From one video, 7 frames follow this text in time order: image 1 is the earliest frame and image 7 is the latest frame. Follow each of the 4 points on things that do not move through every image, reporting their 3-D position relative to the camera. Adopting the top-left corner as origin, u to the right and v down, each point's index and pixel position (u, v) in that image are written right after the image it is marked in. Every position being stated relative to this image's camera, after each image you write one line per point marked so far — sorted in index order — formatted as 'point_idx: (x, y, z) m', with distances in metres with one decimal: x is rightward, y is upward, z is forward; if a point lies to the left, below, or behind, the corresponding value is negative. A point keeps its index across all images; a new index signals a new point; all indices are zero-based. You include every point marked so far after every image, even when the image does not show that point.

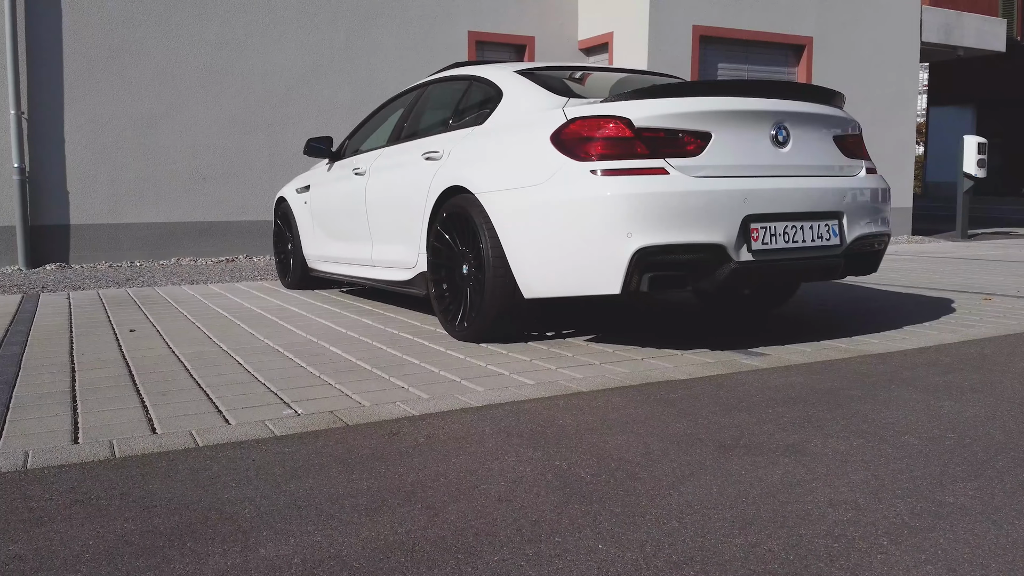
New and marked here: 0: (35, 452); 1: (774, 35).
0: (-1.5, -0.5, +2.6) m
1: (+3.7, +3.5, +11.9) m
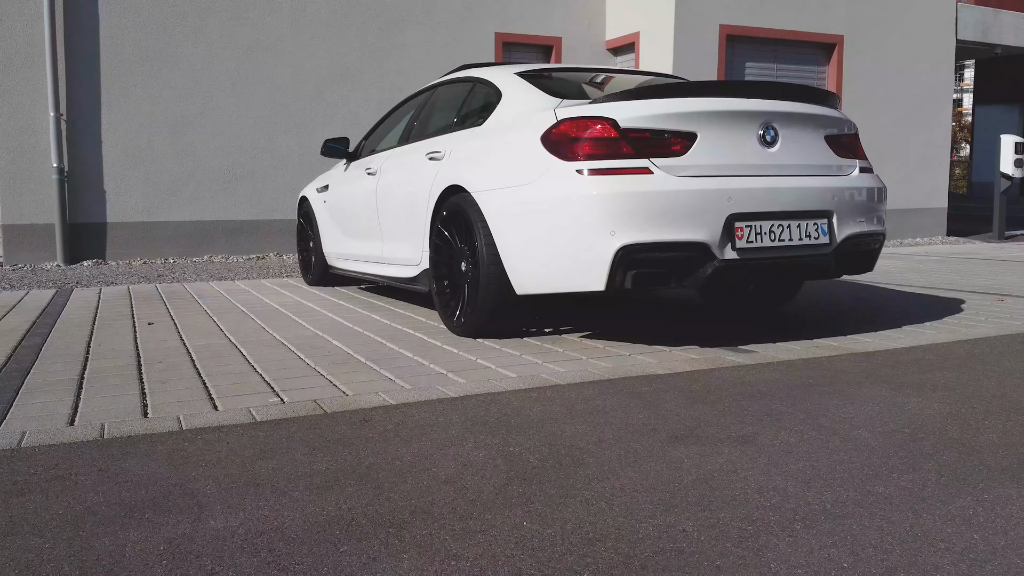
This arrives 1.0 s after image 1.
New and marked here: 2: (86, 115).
0: (-1.6, -0.5, +2.8) m
1: (+4.1, +3.5, +11.9) m
2: (-4.6, +1.9, +9.2) m
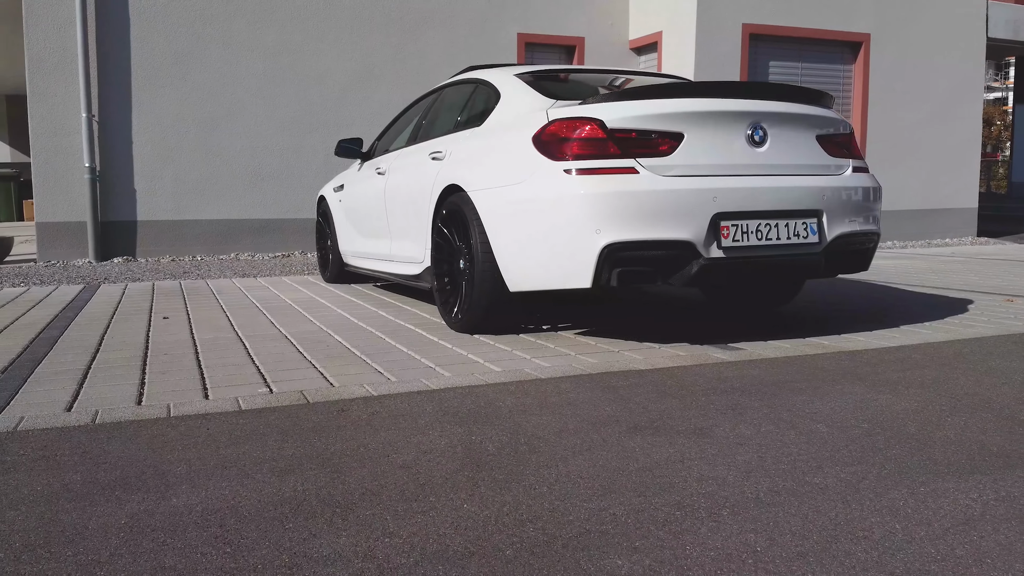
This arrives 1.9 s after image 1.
0: (-1.7, -0.5, +3.0) m
1: (+4.4, +3.5, +11.8) m
2: (-4.4, +1.9, +9.5) m
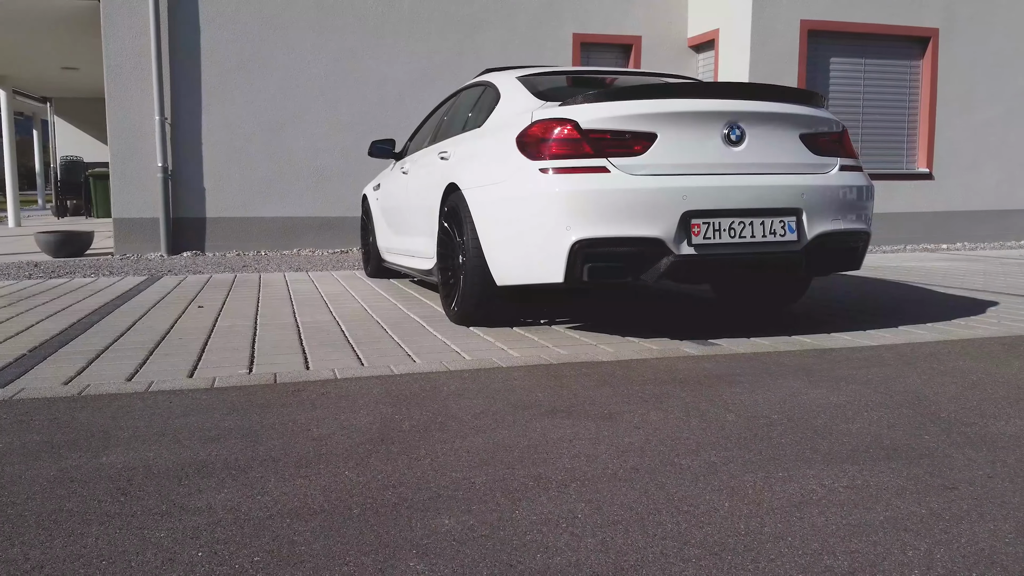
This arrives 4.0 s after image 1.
0: (-1.9, -0.4, +3.4) m
1: (+5.1, +3.5, +11.5) m
2: (-3.9, +2.0, +10.1) m
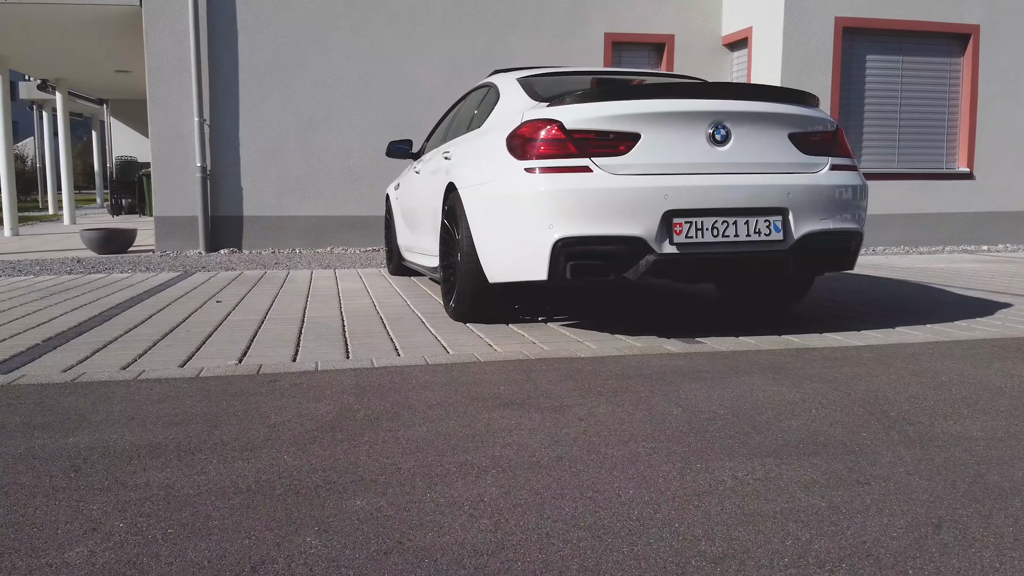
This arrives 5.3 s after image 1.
0: (-2.0, -0.4, +3.6) m
1: (+5.5, +3.5, +11.2) m
2: (-3.5, +2.1, +10.5) m
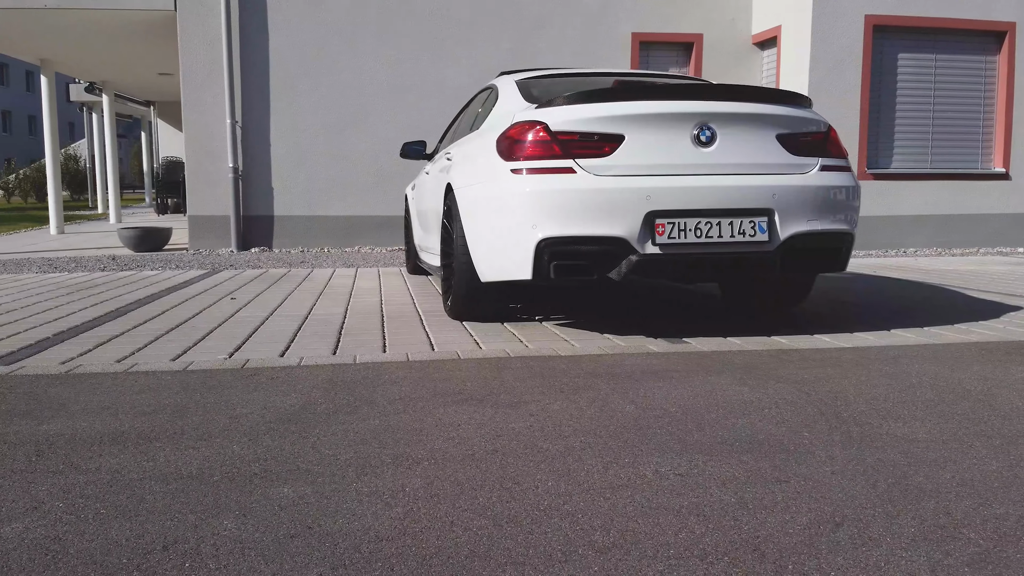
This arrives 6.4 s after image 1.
0: (-2.2, -0.3, +3.8) m
1: (+5.9, +3.4, +11.0) m
2: (-3.2, +2.1, +10.7) m
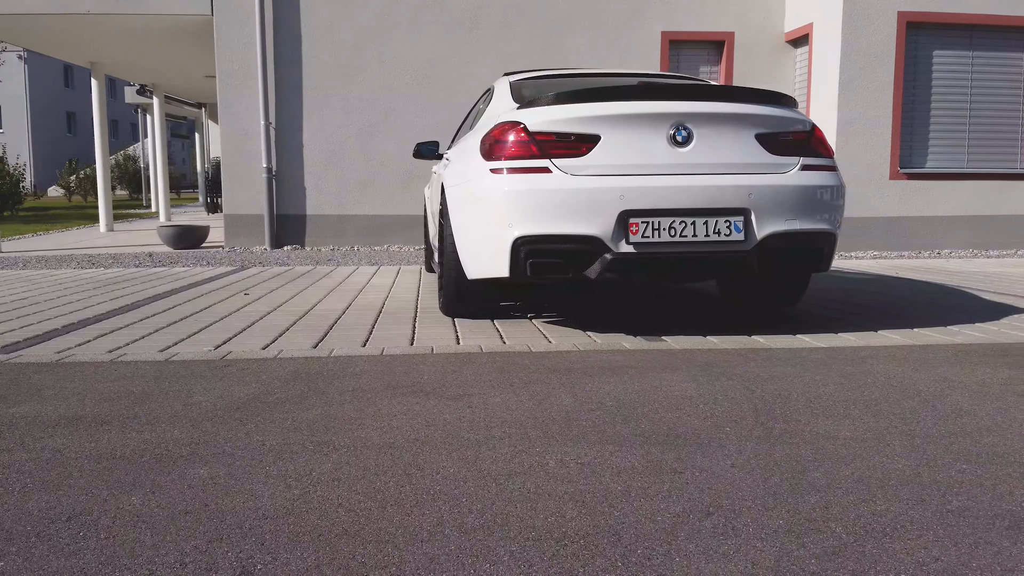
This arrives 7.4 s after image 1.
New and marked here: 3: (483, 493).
0: (-2.3, -0.3, +4.0) m
1: (+6.2, +3.4, +10.7) m
2: (-2.9, +2.1, +11.0) m
3: (-0.1, -0.5, +2.1) m
